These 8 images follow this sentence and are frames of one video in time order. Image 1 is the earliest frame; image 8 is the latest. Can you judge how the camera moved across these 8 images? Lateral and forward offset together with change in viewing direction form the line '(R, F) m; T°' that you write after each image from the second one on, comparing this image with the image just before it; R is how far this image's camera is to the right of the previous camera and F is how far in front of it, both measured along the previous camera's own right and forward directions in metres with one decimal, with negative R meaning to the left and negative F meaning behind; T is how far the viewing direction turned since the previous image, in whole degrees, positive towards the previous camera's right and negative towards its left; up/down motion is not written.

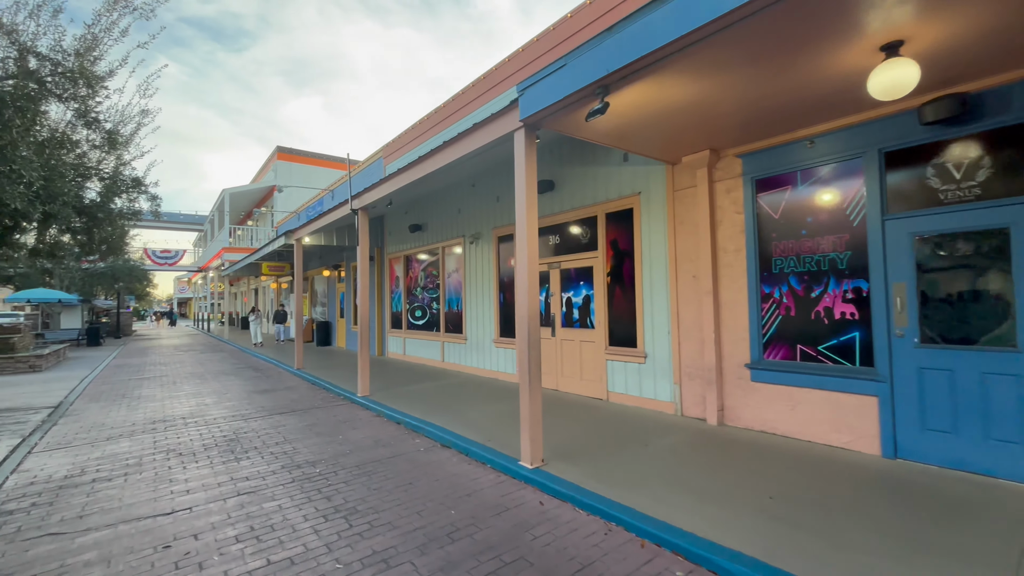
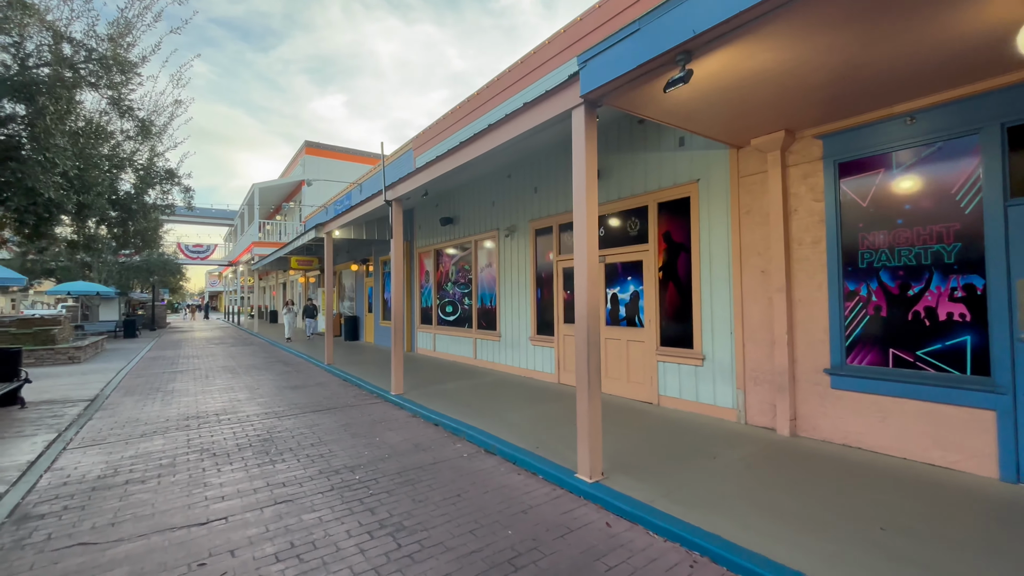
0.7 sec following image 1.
(-0.3, +0.4) m; -3°
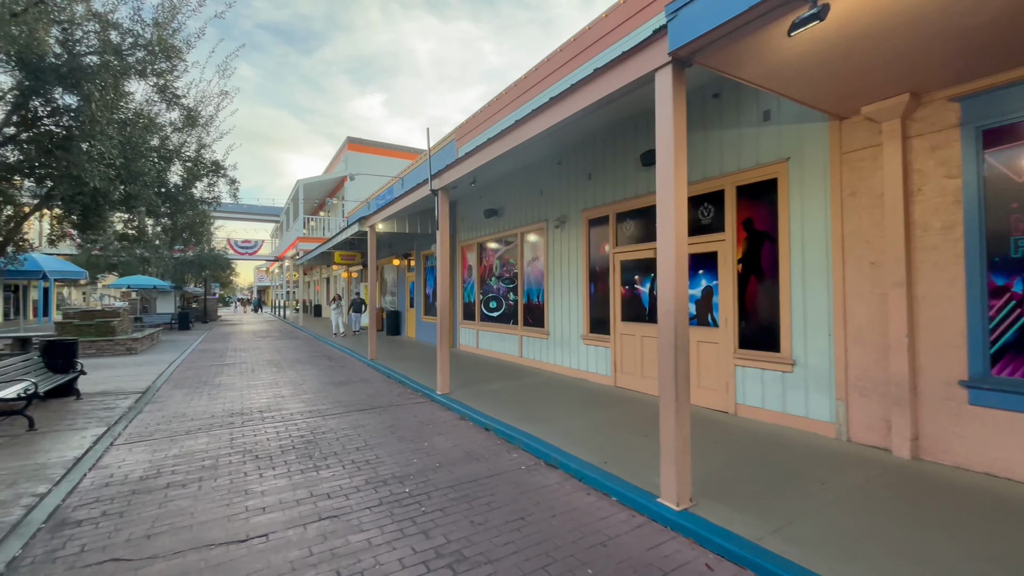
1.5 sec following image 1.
(-0.3, +0.5) m; -4°
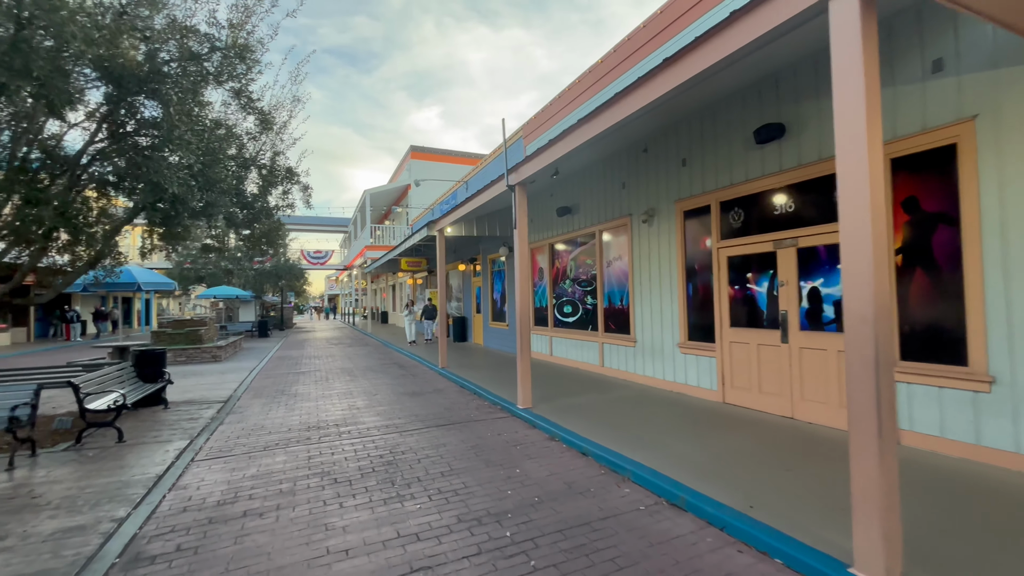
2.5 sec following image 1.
(-0.5, +0.7) m; -7°
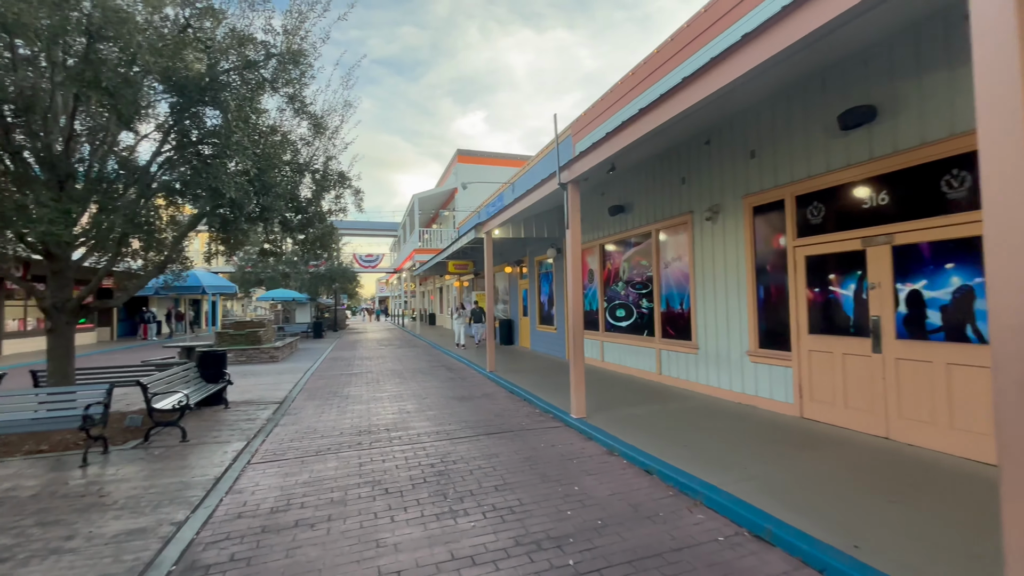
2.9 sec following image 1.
(-0.1, +0.3) m; -6°
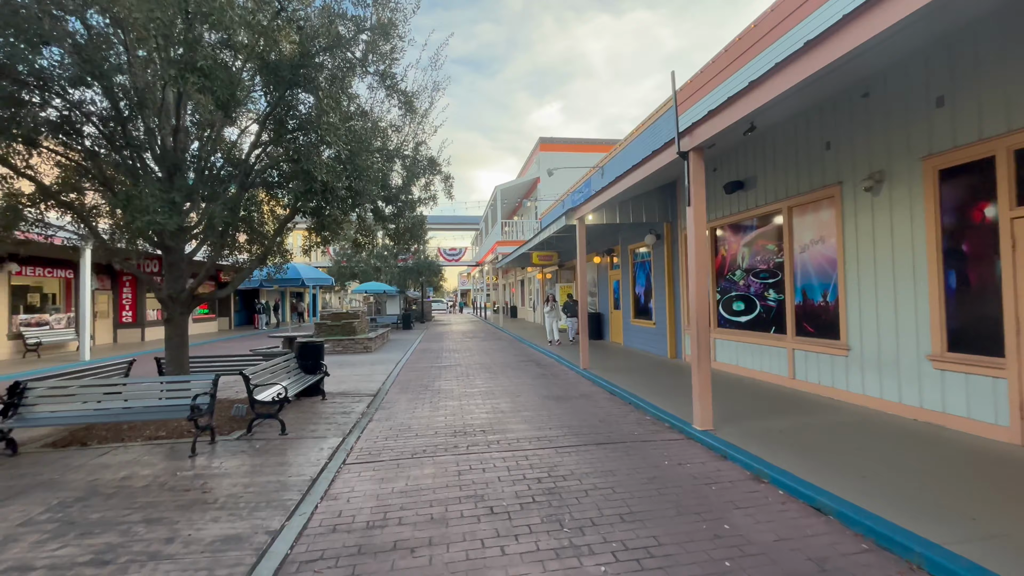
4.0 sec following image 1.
(-0.4, +0.7) m; -10°
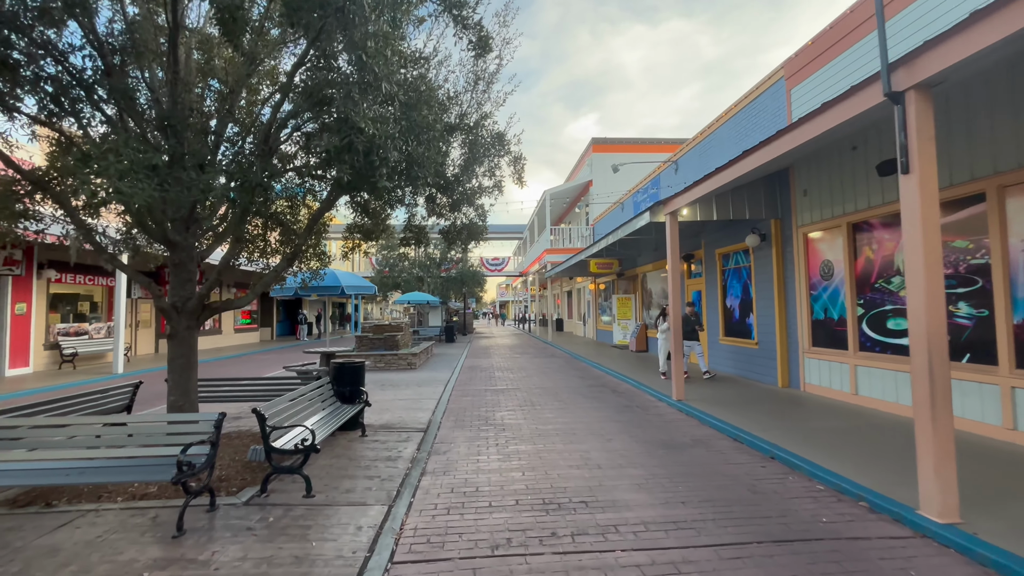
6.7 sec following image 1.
(-0.7, +1.7) m; -5°
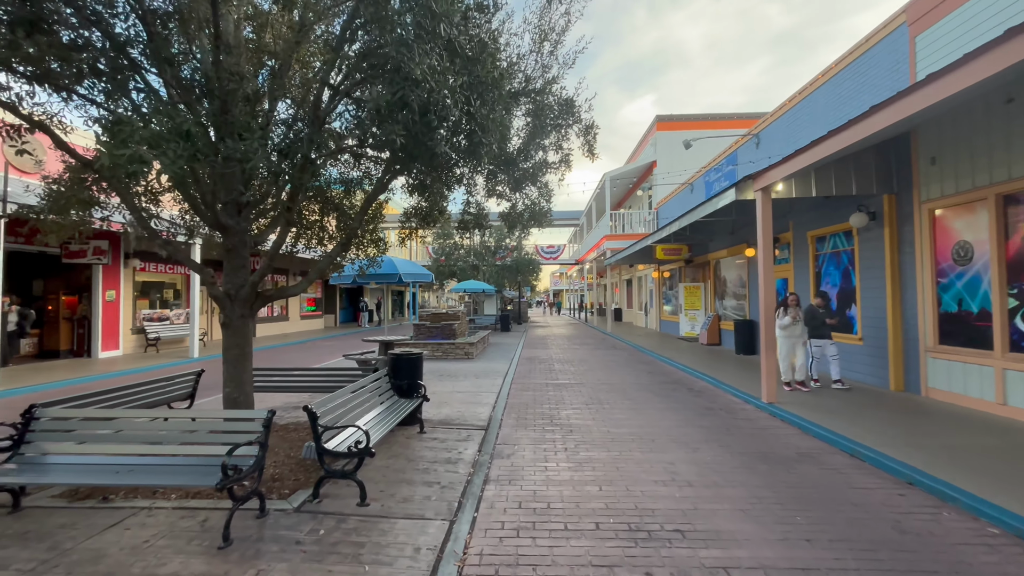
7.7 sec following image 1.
(-0.2, +0.6) m; -7°
